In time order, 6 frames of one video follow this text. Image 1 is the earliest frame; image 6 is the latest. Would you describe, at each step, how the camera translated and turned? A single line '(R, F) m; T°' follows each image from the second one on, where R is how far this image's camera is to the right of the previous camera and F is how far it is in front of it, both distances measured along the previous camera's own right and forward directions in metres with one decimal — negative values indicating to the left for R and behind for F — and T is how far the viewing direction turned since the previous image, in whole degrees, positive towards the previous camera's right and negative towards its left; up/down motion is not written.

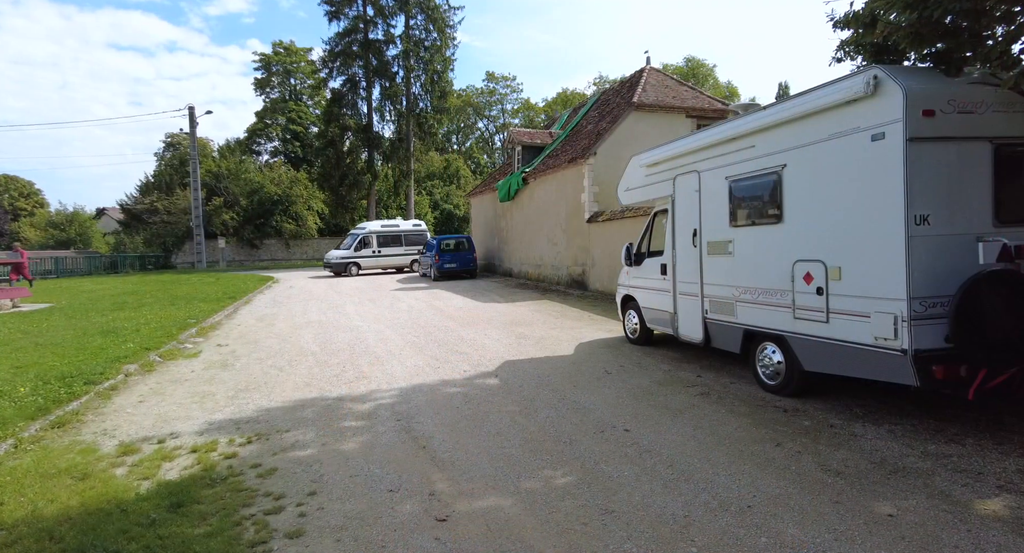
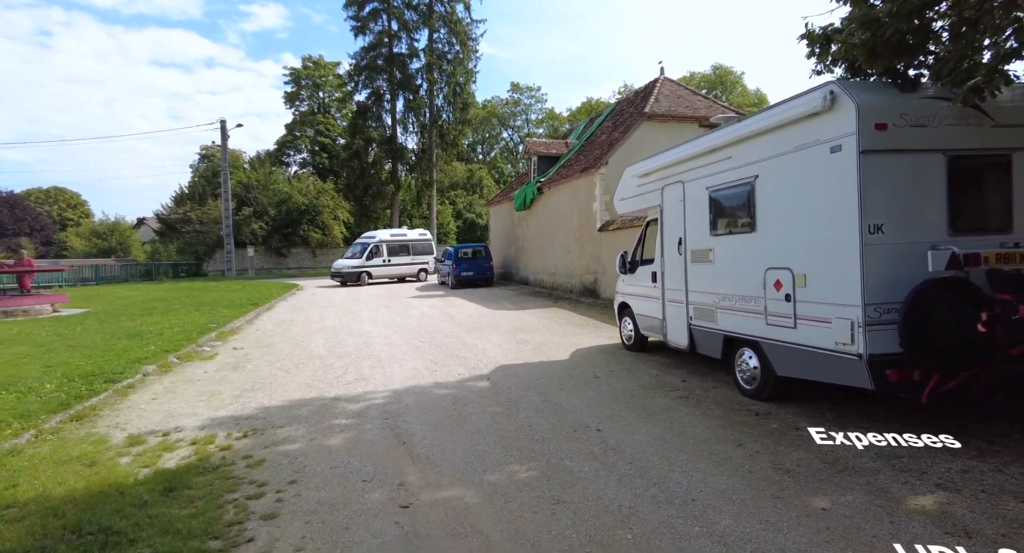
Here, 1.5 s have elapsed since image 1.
(+0.5, -0.3) m; -3°
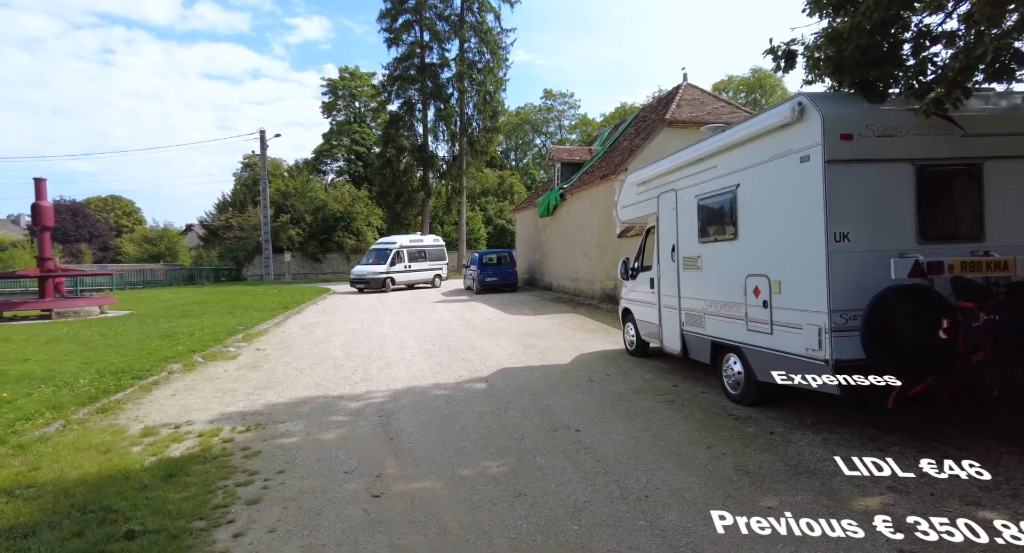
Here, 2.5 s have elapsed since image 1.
(+0.5, -0.2) m; -4°
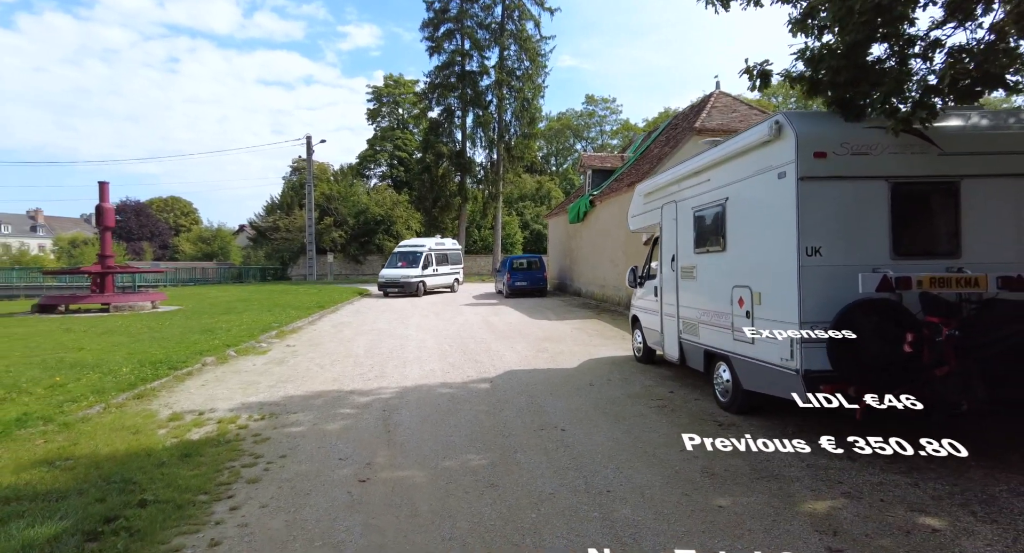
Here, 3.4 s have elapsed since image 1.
(+0.5, -0.3) m; -4°
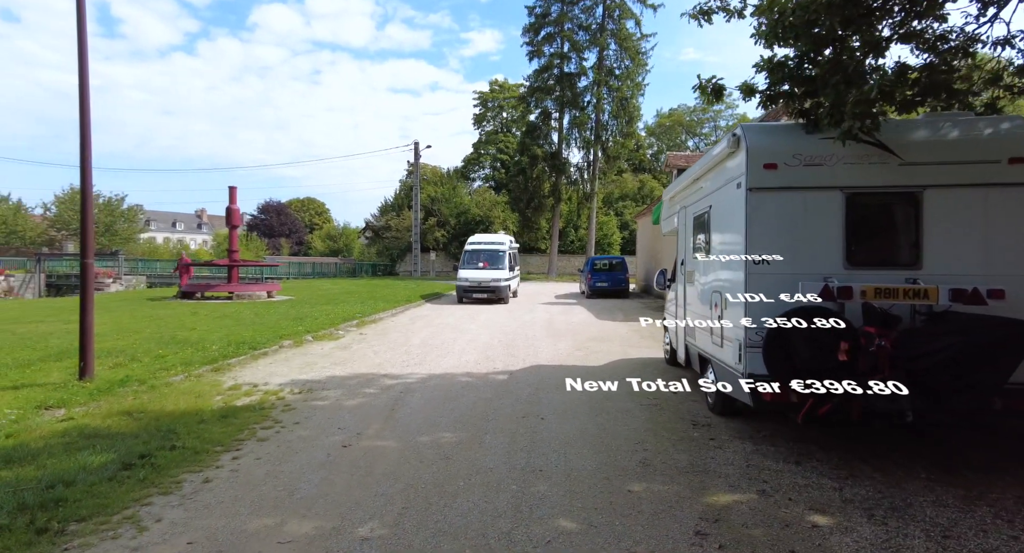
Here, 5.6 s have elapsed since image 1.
(+1.3, -0.4) m; -11°
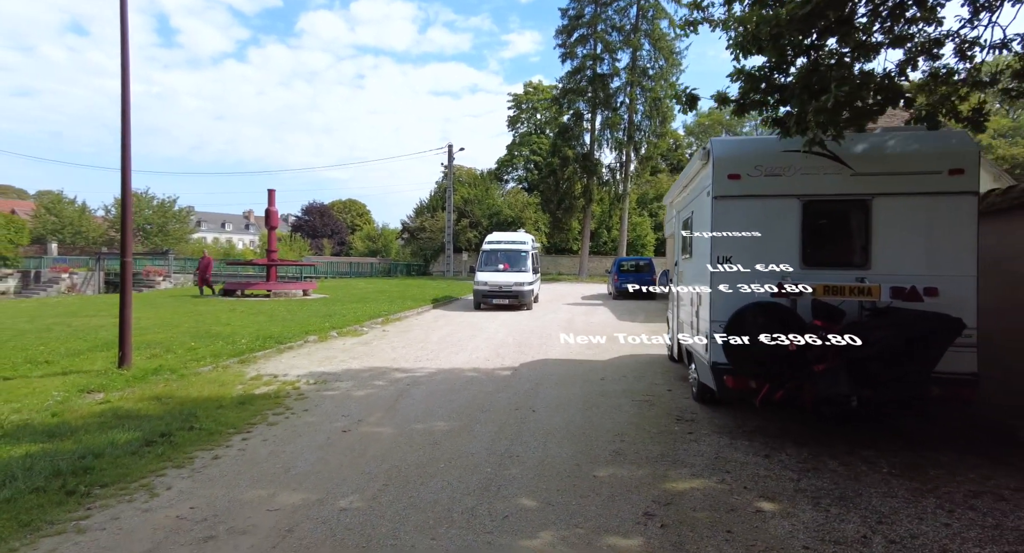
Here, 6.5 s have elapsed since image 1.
(+0.5, -0.3) m; -4°
